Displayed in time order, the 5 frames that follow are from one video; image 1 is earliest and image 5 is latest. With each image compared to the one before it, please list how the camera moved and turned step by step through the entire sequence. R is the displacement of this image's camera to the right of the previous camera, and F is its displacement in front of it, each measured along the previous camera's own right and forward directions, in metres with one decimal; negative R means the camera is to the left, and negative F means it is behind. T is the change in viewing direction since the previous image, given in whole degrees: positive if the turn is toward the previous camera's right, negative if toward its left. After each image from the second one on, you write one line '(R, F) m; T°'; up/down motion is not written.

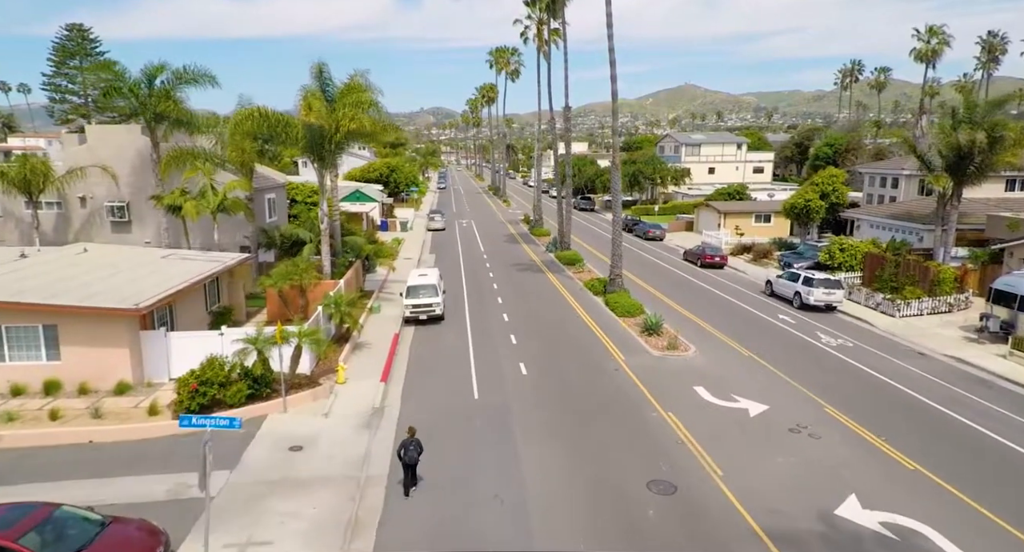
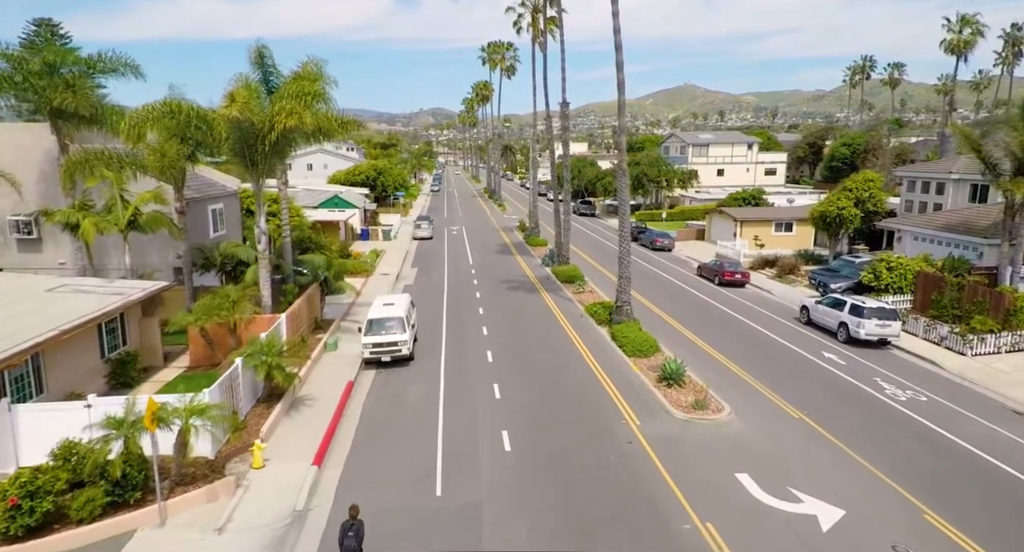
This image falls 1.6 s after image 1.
(+0.5, +4.6) m; 0°
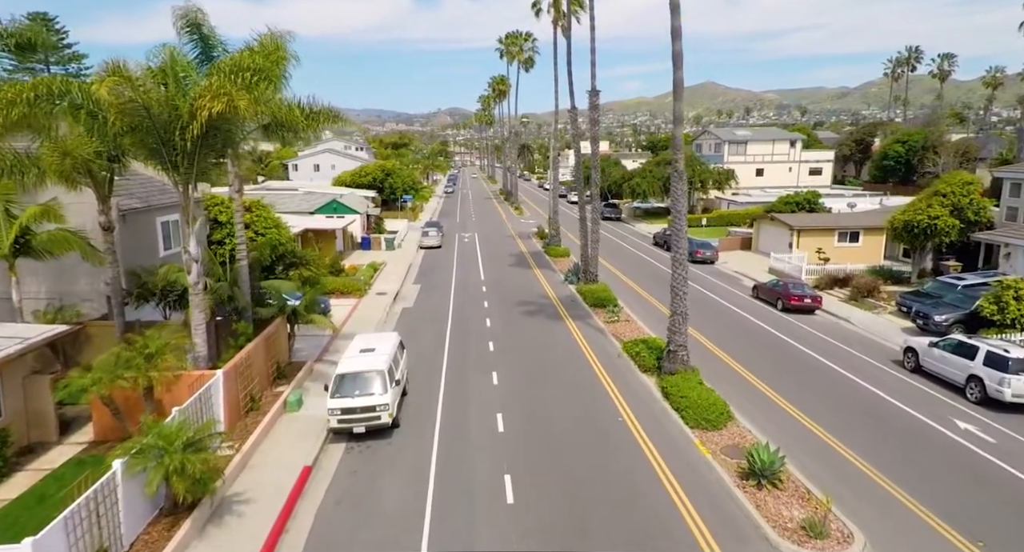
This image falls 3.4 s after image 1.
(0.0, +5.2) m; -2°
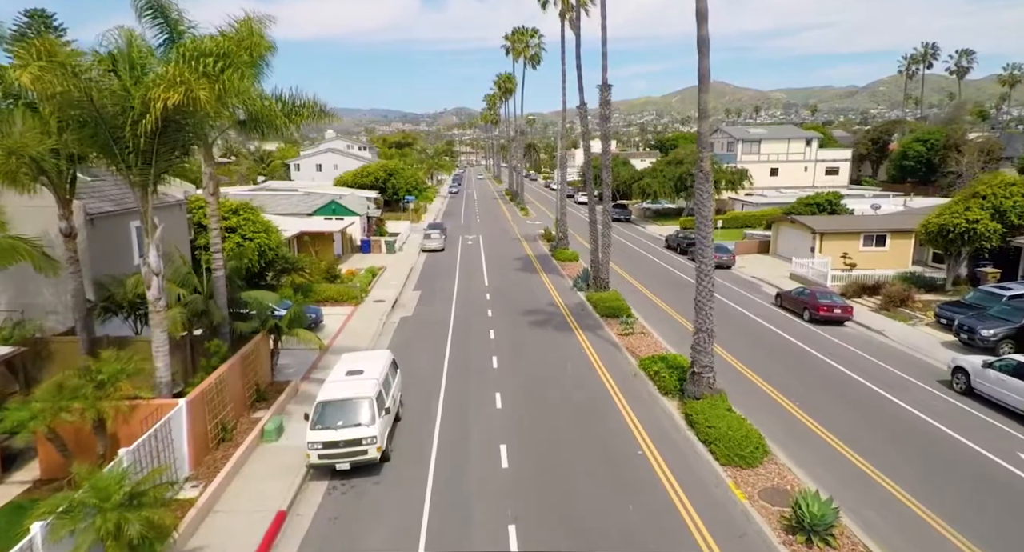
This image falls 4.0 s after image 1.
(0.0, +1.8) m; -1°
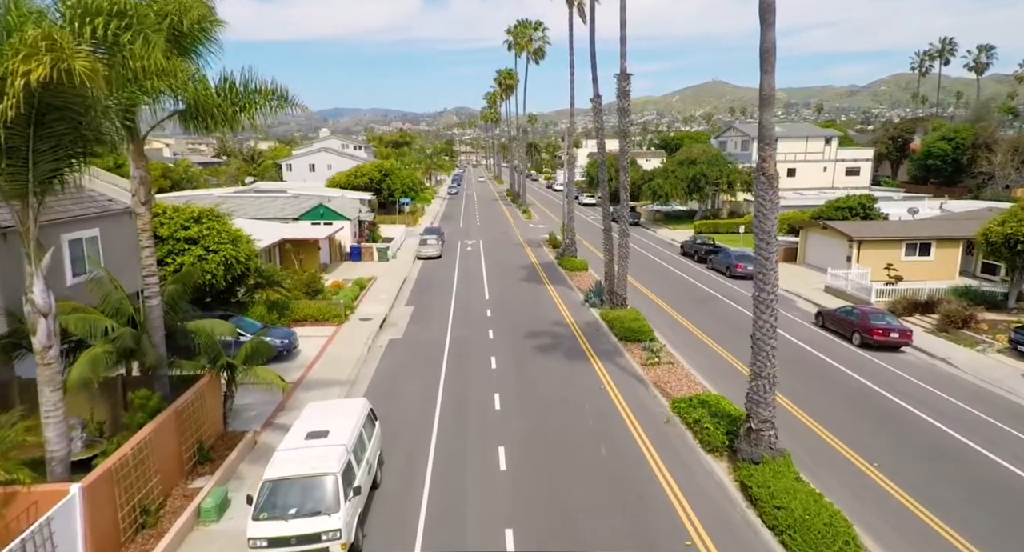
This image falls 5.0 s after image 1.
(-0.2, +3.2) m; 0°
